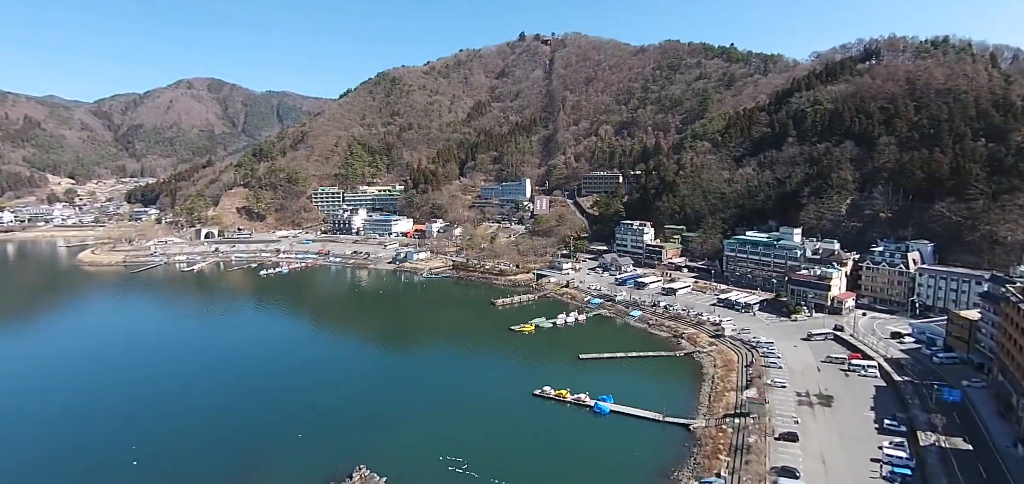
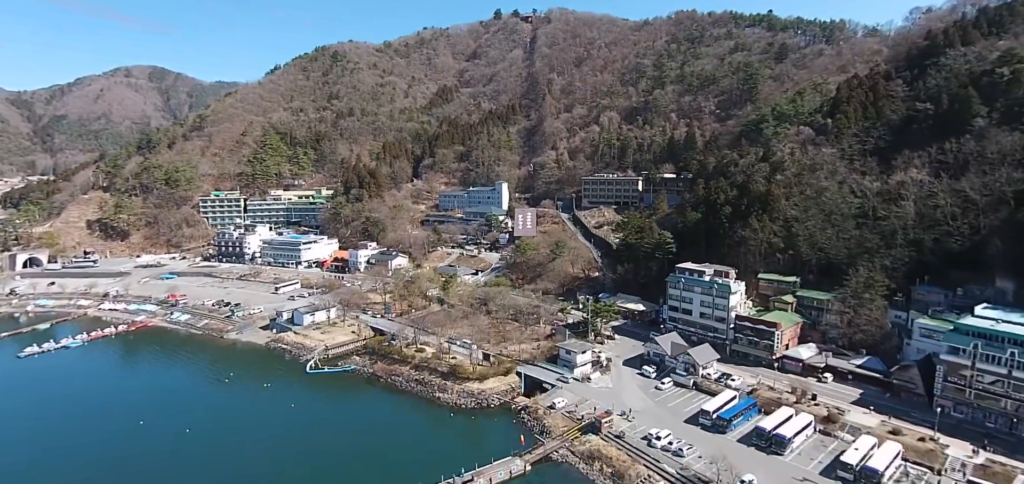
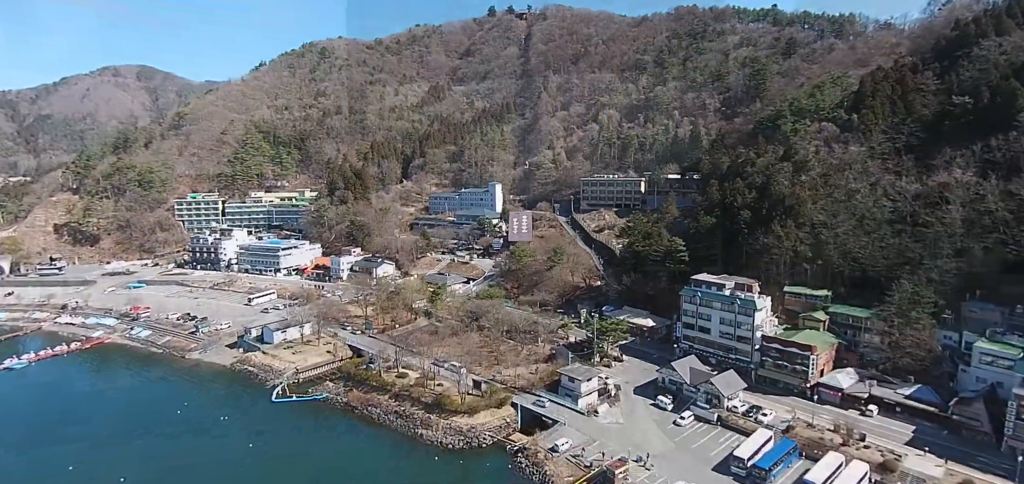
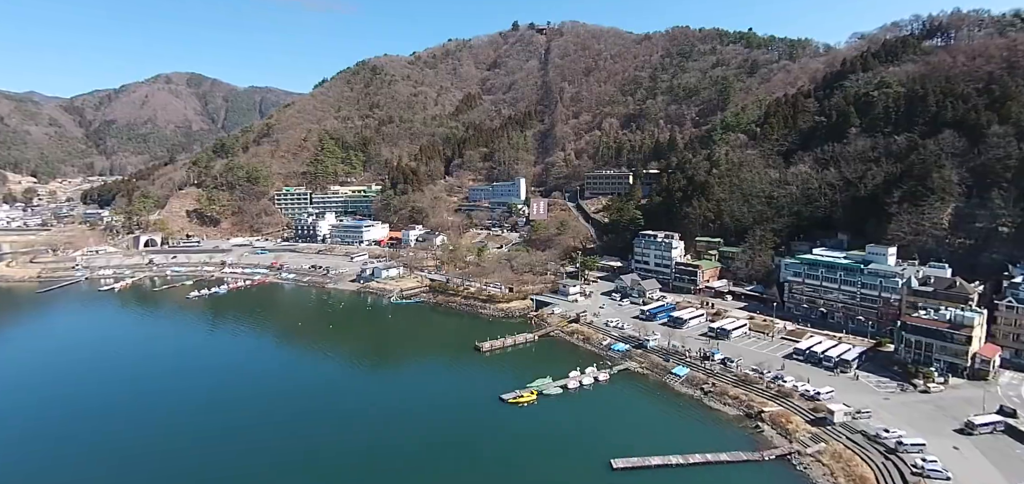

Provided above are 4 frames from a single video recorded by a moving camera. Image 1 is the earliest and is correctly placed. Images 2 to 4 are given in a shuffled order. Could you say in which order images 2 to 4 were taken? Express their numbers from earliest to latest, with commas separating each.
4, 2, 3
